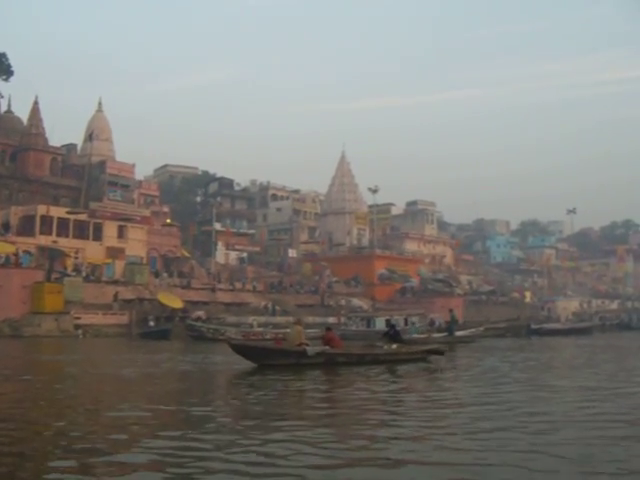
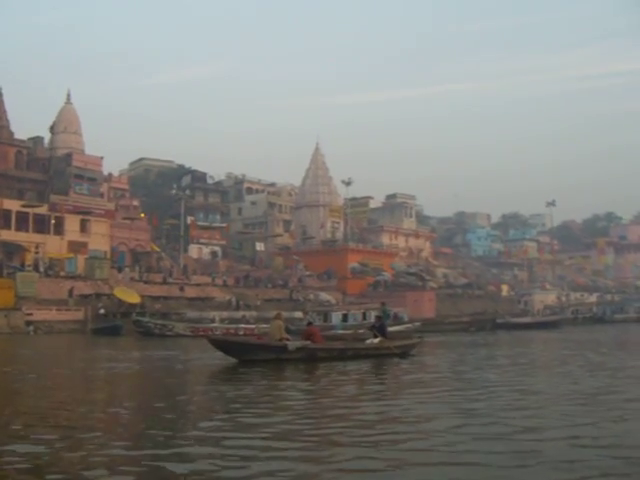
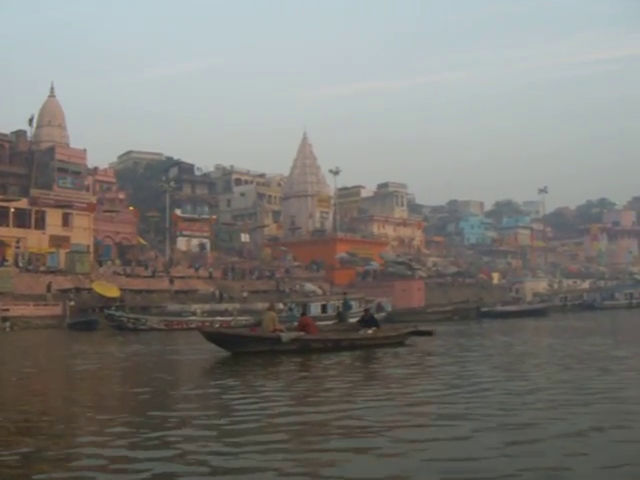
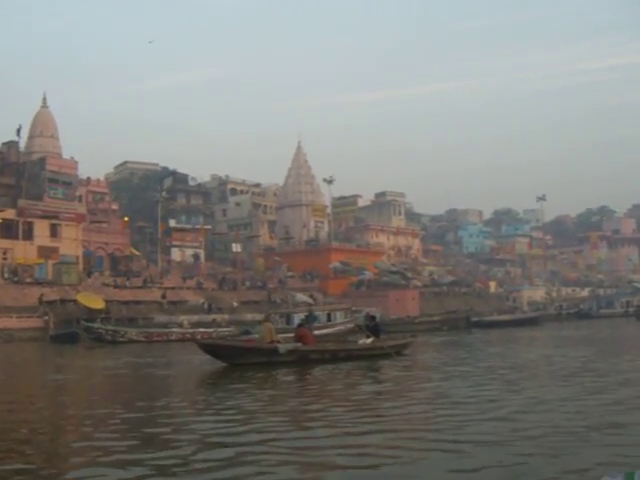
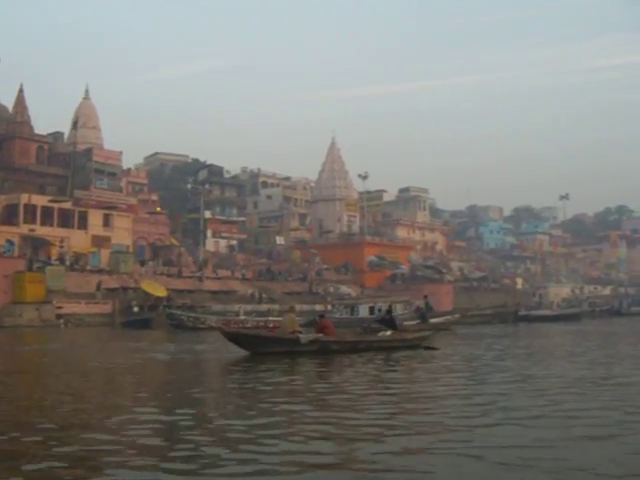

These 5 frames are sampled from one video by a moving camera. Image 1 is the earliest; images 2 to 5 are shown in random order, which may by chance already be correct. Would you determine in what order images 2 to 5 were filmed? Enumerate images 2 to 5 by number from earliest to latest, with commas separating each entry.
5, 2, 3, 4
